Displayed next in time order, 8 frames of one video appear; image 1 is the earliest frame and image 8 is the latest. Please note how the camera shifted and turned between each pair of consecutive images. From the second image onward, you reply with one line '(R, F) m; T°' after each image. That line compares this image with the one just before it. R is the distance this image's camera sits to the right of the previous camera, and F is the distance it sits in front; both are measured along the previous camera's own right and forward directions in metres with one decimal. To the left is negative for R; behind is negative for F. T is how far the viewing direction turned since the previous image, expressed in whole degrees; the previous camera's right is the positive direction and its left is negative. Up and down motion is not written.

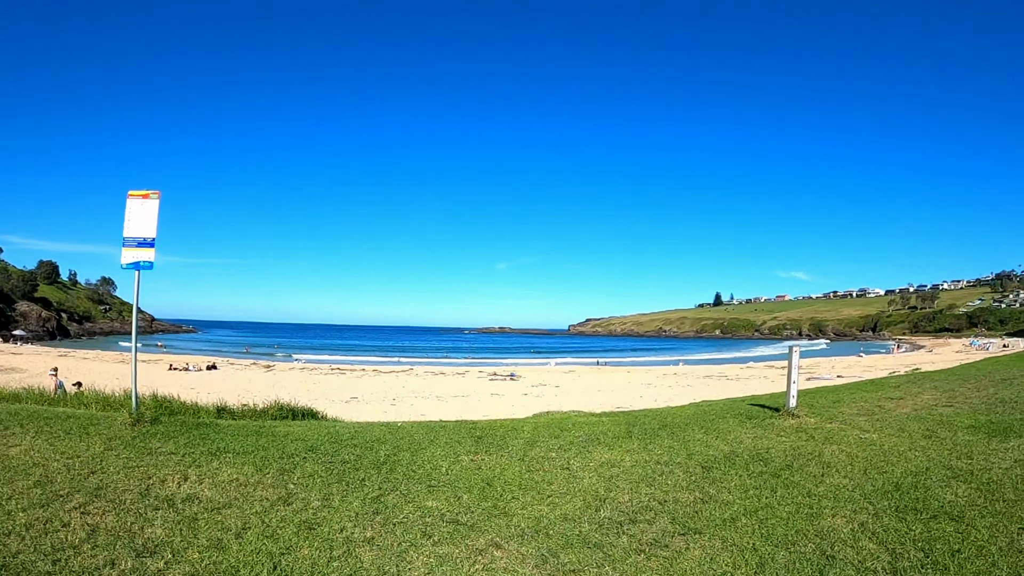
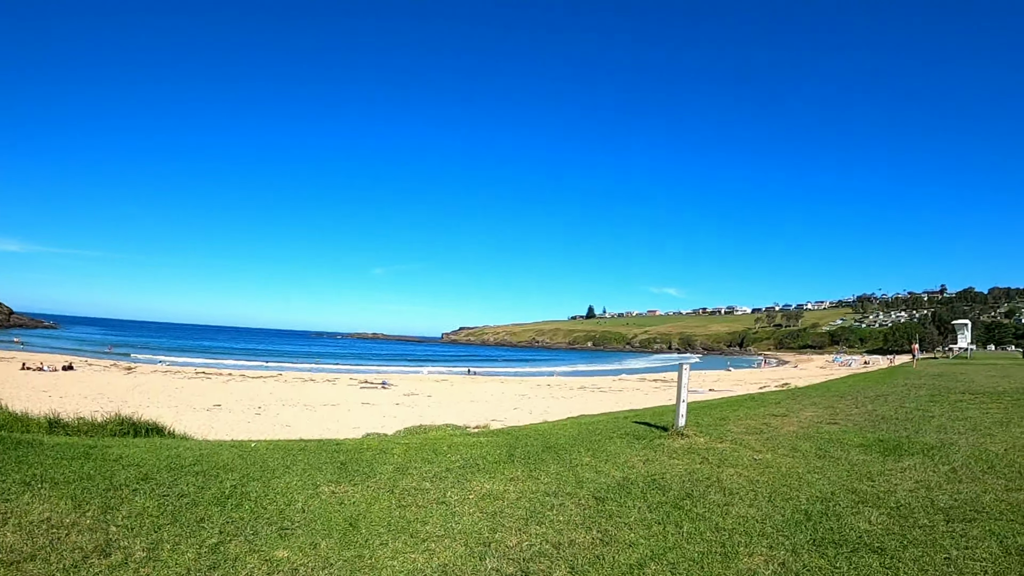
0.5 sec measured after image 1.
(+0.1, +1.0) m; +11°
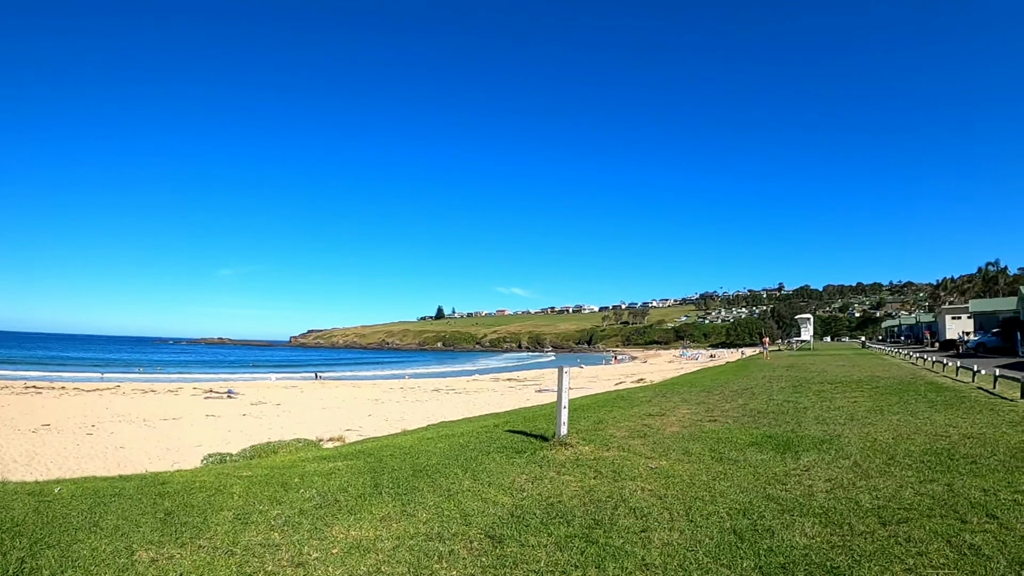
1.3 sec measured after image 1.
(0.0, +1.3) m; +13°
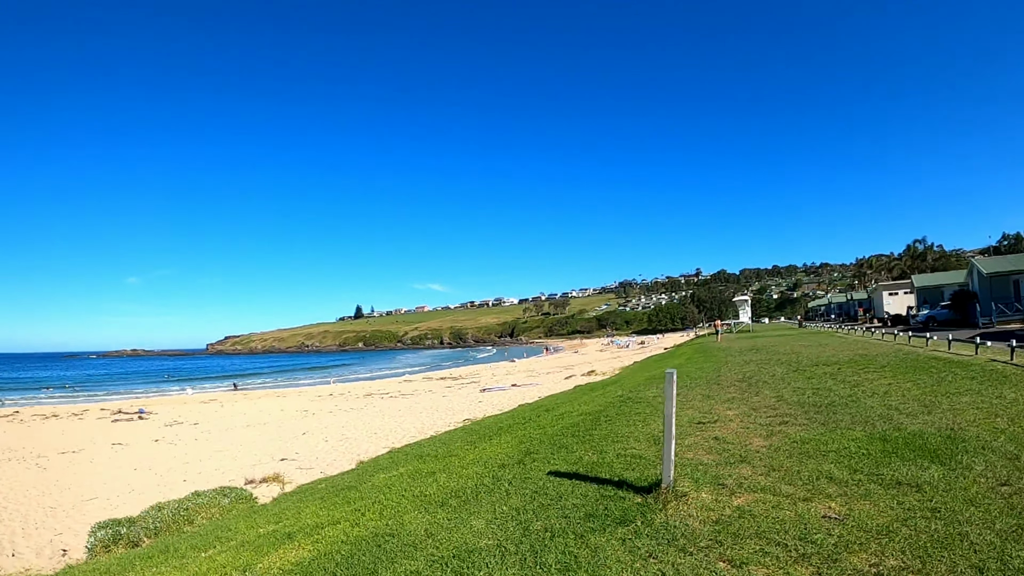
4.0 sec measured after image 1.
(-1.2, +3.1) m; +8°
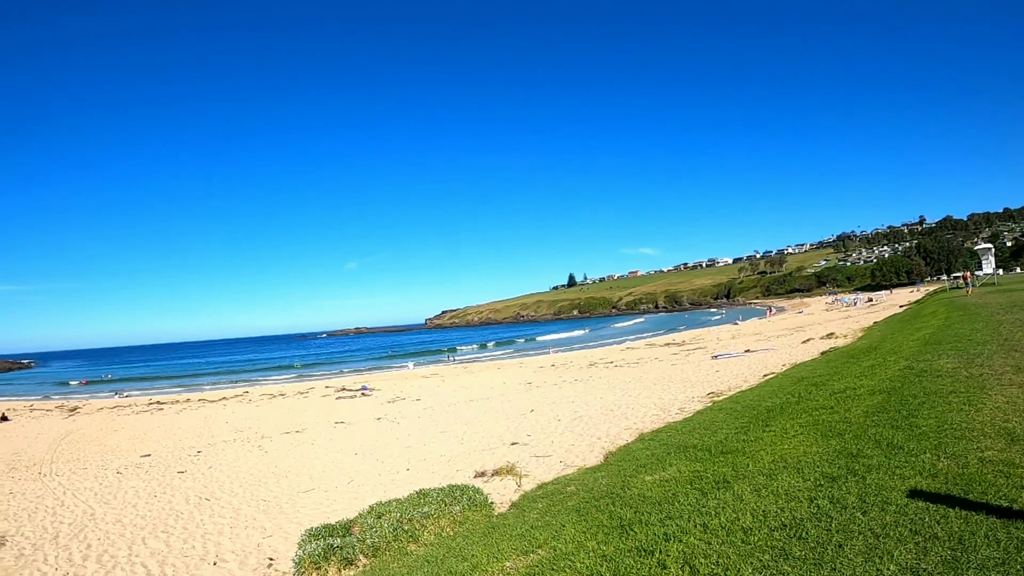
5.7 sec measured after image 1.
(-1.4, +2.7) m; -19°
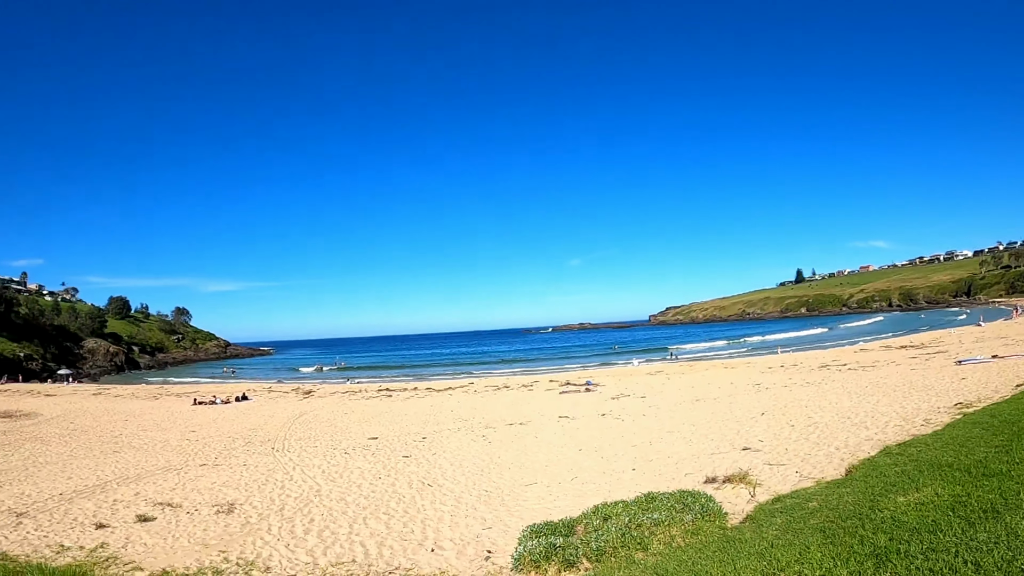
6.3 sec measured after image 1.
(-0.7, +0.7) m; -16°
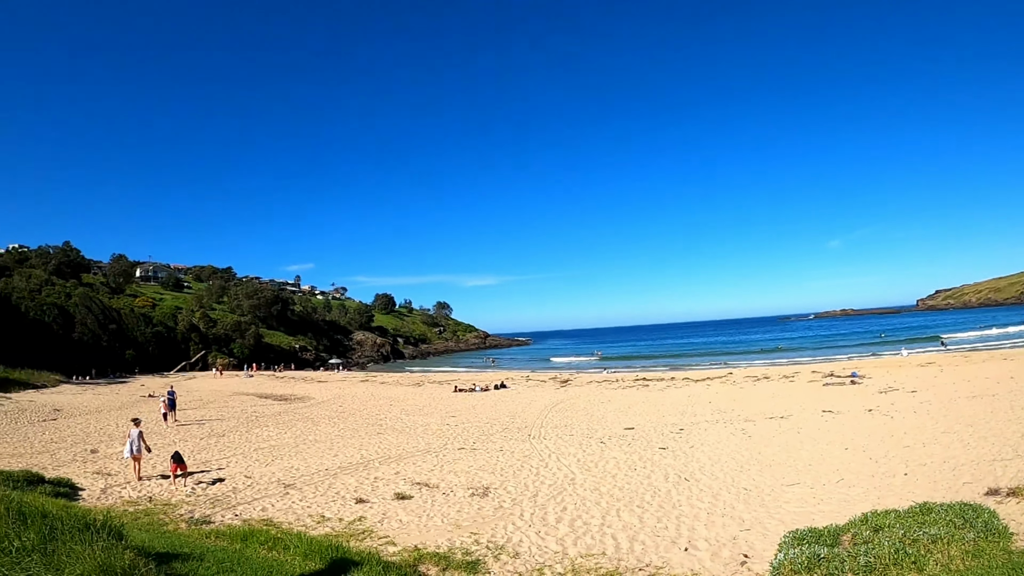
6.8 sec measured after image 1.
(-0.5, -0.1) m; -17°
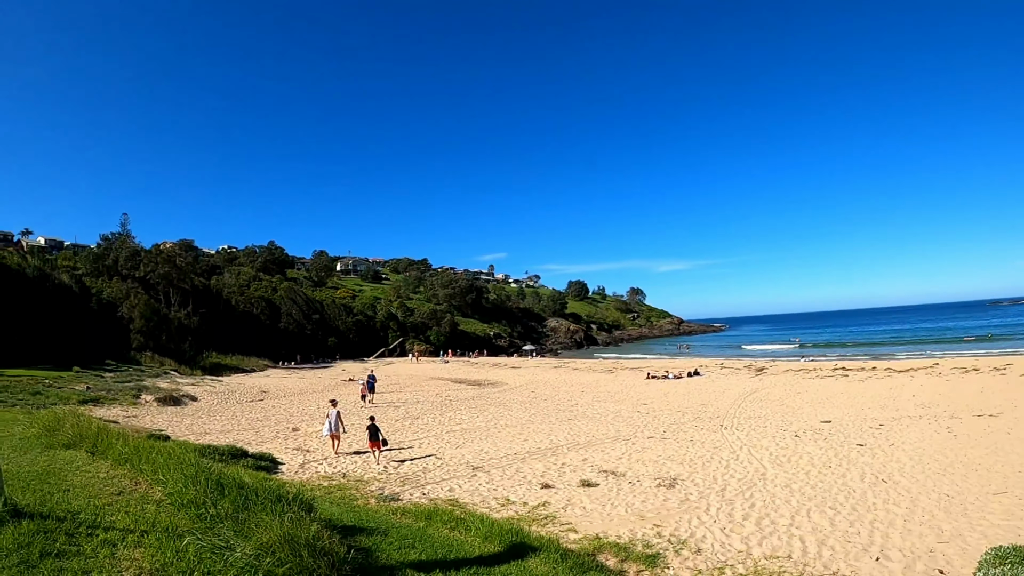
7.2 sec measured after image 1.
(+0.3, +0.2) m; -17°
